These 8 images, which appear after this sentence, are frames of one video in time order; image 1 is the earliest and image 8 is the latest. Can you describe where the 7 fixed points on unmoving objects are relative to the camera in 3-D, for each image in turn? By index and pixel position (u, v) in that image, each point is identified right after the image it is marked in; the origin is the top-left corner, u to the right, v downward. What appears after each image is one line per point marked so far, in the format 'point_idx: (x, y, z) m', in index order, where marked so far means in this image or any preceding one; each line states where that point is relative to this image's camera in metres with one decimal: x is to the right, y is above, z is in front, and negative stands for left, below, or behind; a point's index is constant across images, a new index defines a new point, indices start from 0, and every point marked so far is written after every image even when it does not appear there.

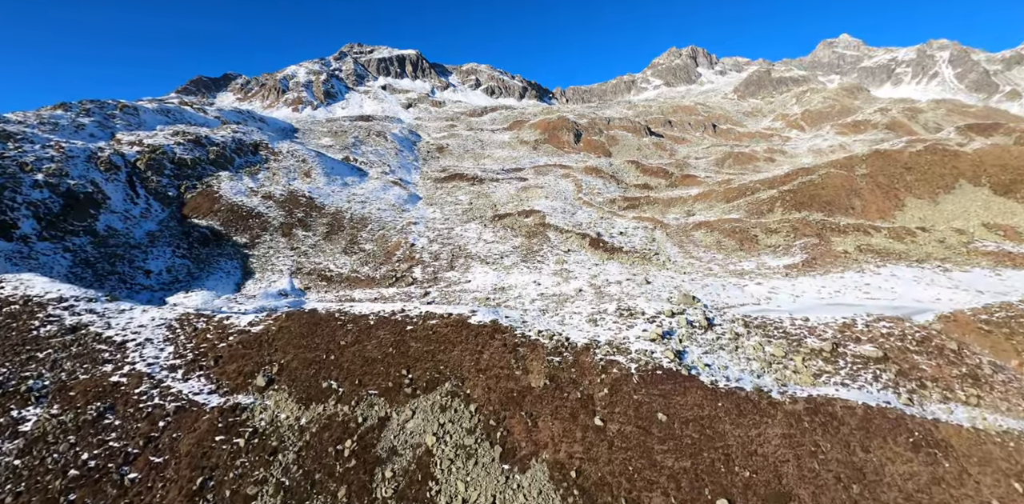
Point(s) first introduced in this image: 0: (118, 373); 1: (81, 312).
0: (-12.6, -3.9, +15.8) m
1: (-16.4, -2.3, +18.7) m
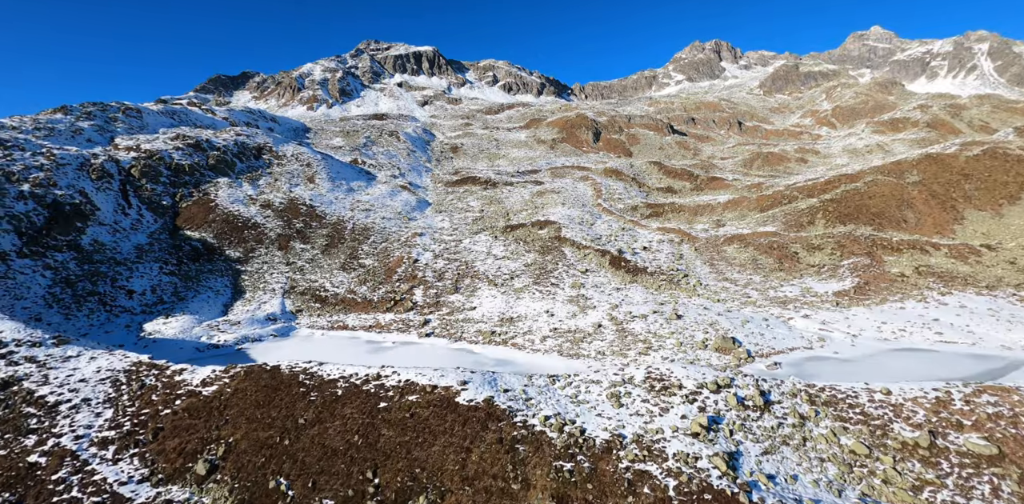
0: (-12.5, -5.2, +13.1) m
1: (-16.3, -3.6, +16.2) m
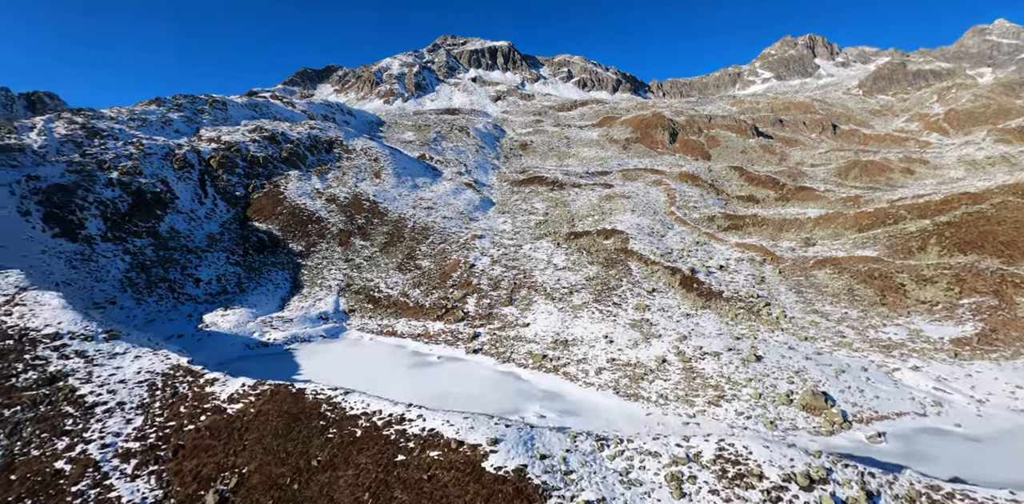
0: (-11.6, -5.3, +12.9) m
1: (-14.8, -3.4, +16.4) m
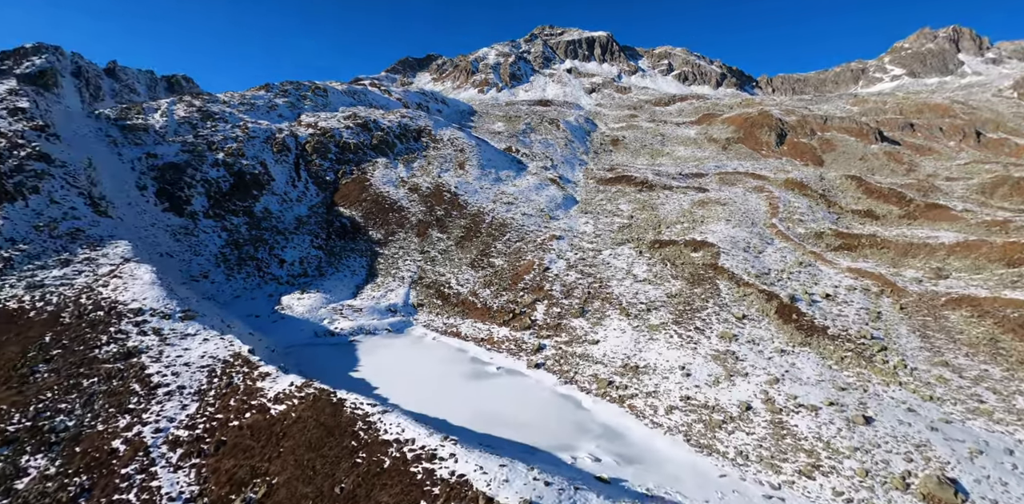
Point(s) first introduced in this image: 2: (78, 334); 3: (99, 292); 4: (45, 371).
0: (-10.4, -4.9, +13.3) m
1: (-12.8, -2.8, +17.3) m
2: (-15.0, -2.9, +17.1) m
3: (-16.5, -1.7, +19.7) m
4: (-14.9, -3.8, +15.7) m
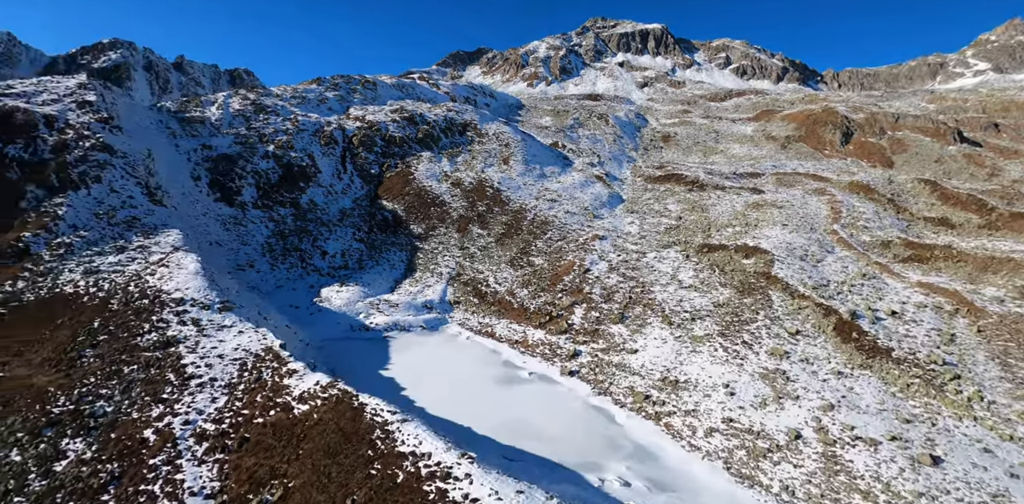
0: (-9.8, -4.7, +13.6) m
1: (-11.7, -2.5, +17.7) m
2: (-13.9, -2.5, +17.8) m
3: (-15.2, -1.3, +20.4) m
4: (-13.9, -3.4, +16.3) m
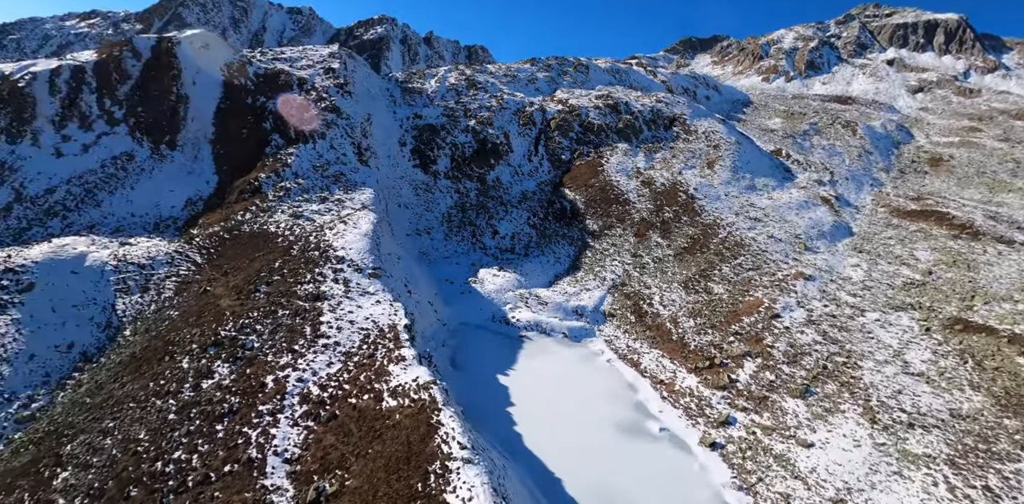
0: (-6.9, -3.6, +14.7) m
1: (-6.7, -1.1, +19.1) m
2: (-8.7, -0.7, +19.9) m
3: (-8.6, +0.8, +22.8) m
4: (-9.4, -1.5, +18.7) m
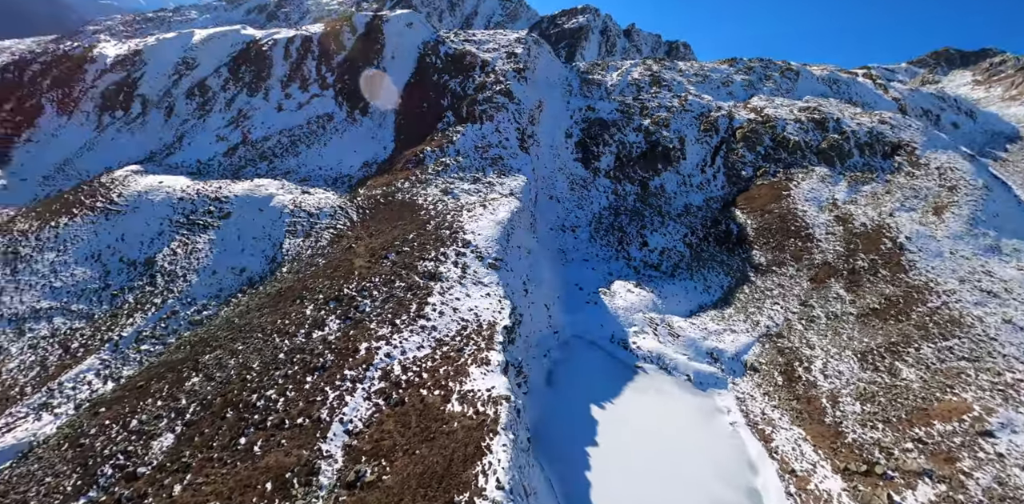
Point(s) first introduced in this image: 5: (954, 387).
0: (-4.2, -2.8, +15.1) m
1: (-2.1, -0.4, +19.1) m
2: (-3.6, +0.4, +20.6) m
3: (-2.3, +1.7, +23.1) m
4: (-4.8, -0.3, +19.6) m
5: (+19.1, -5.7, +21.3) m
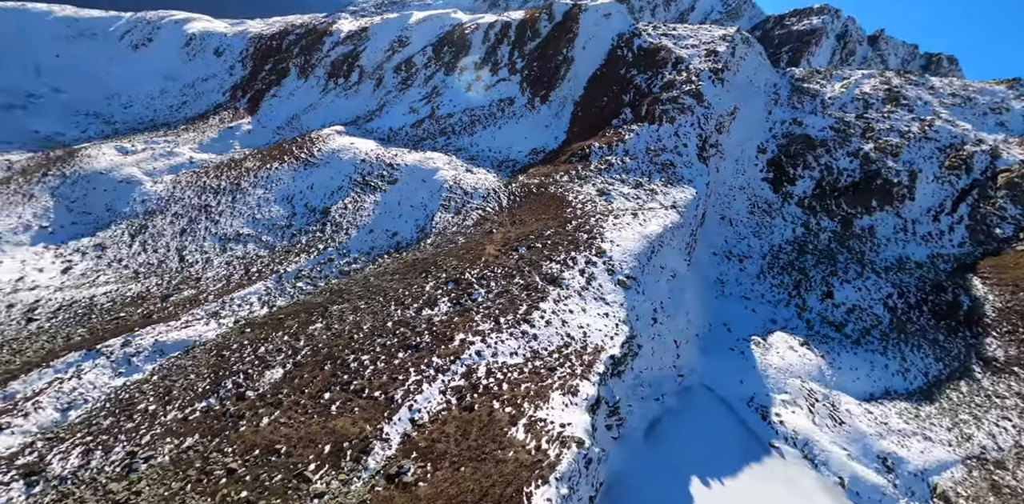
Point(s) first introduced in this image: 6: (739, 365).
0: (-1.2, -2.5, +14.8) m
1: (+2.5, -0.7, +17.7) m
2: (+1.8, +0.4, +19.5) m
3: (+4.2, +1.4, +21.4) m
4: (+0.3, 0.0, +19.1) m
5: (+21.7, -10.2, +12.9) m
6: (+9.4, -4.4, +20.1) m
